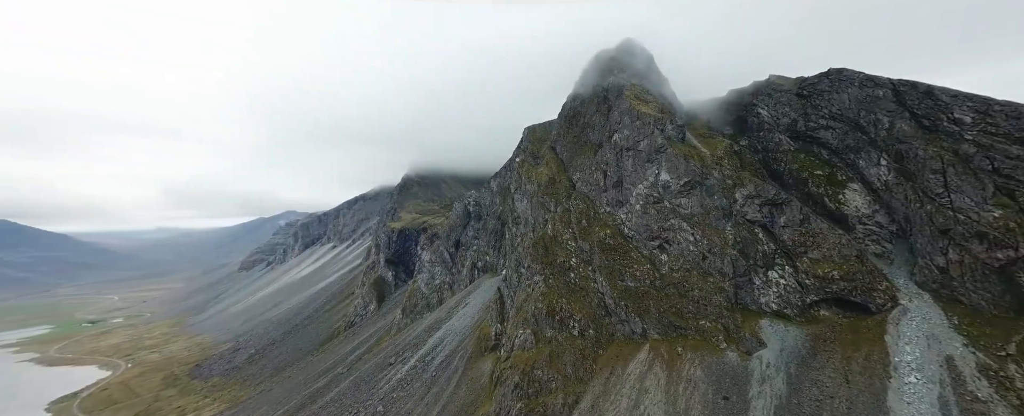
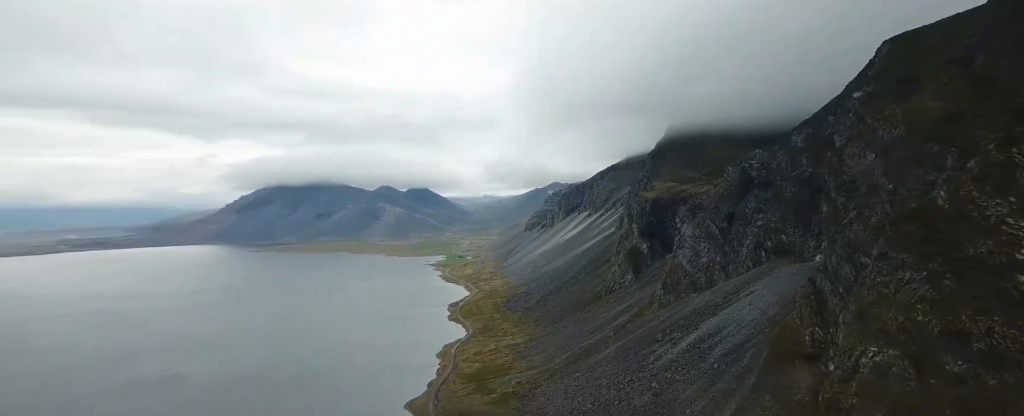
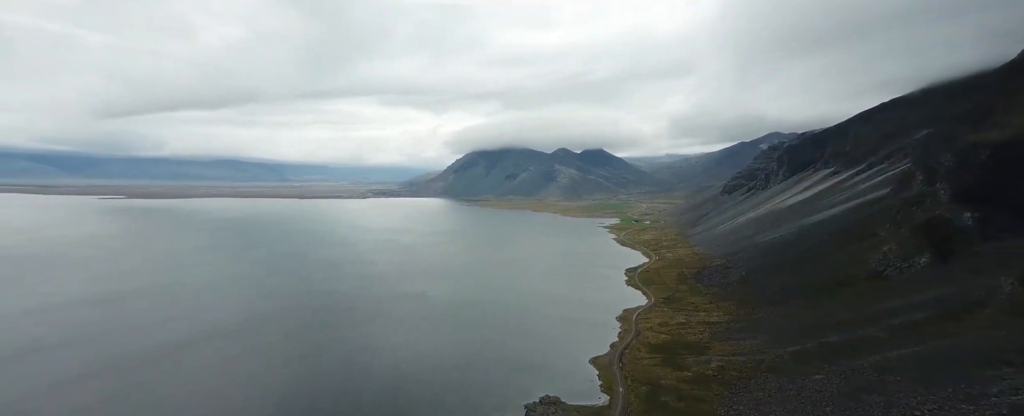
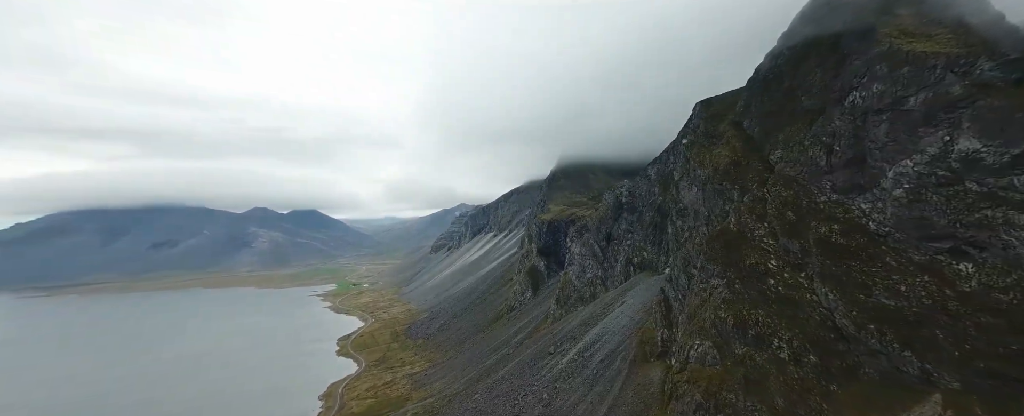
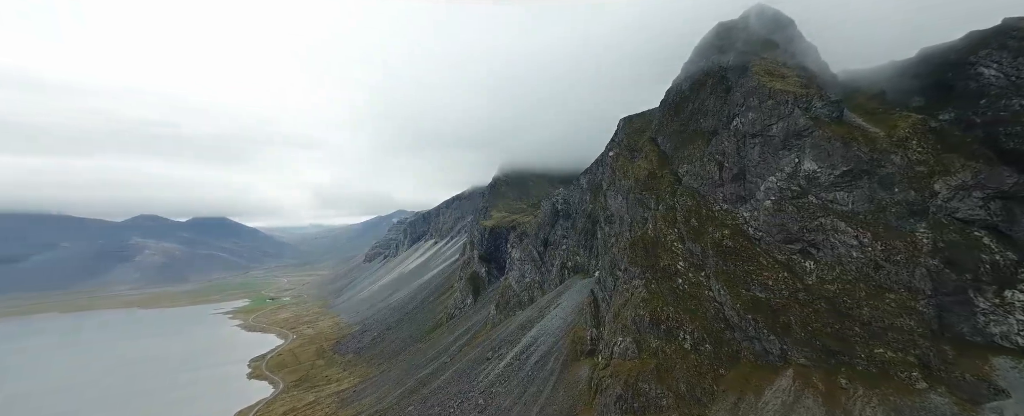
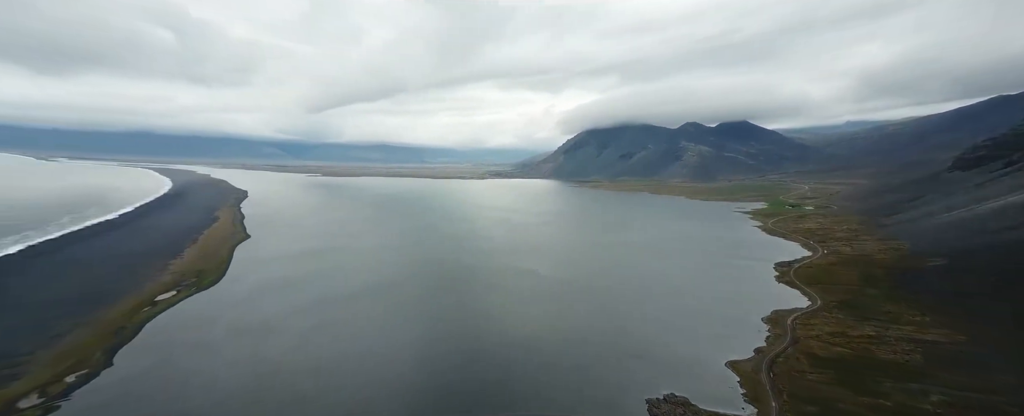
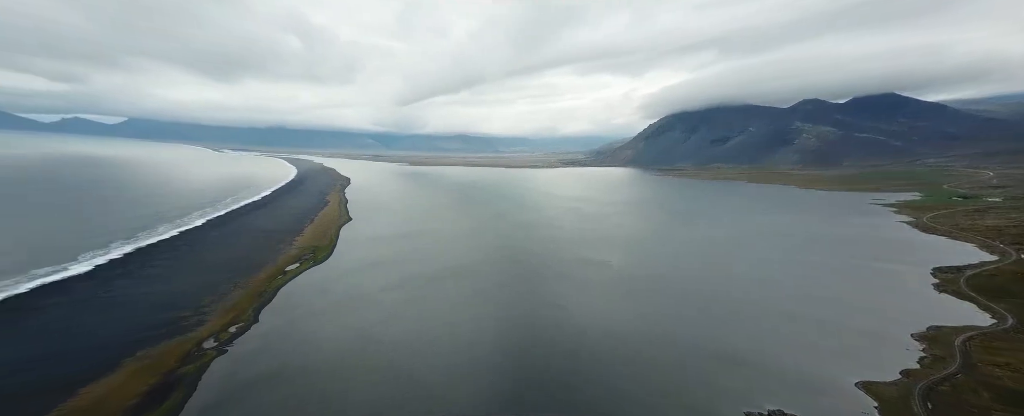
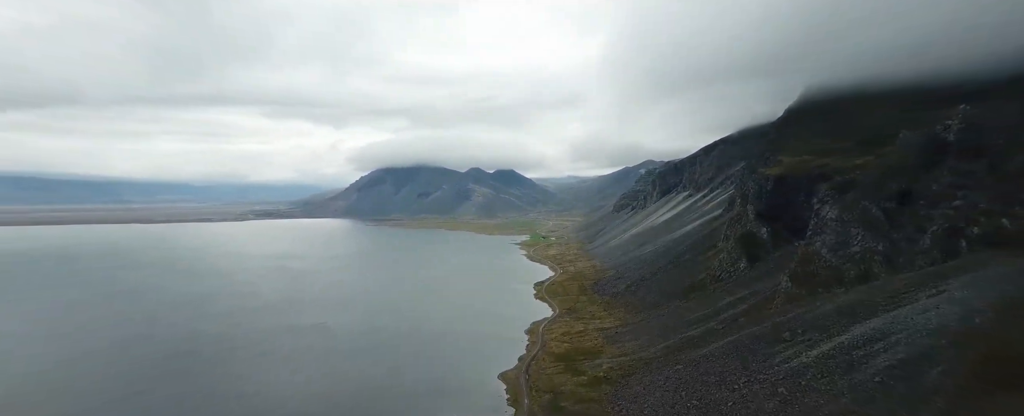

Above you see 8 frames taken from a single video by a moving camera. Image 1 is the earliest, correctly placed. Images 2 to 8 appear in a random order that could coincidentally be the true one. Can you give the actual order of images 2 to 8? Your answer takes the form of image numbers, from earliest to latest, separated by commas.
5, 4, 2, 8, 3, 6, 7
